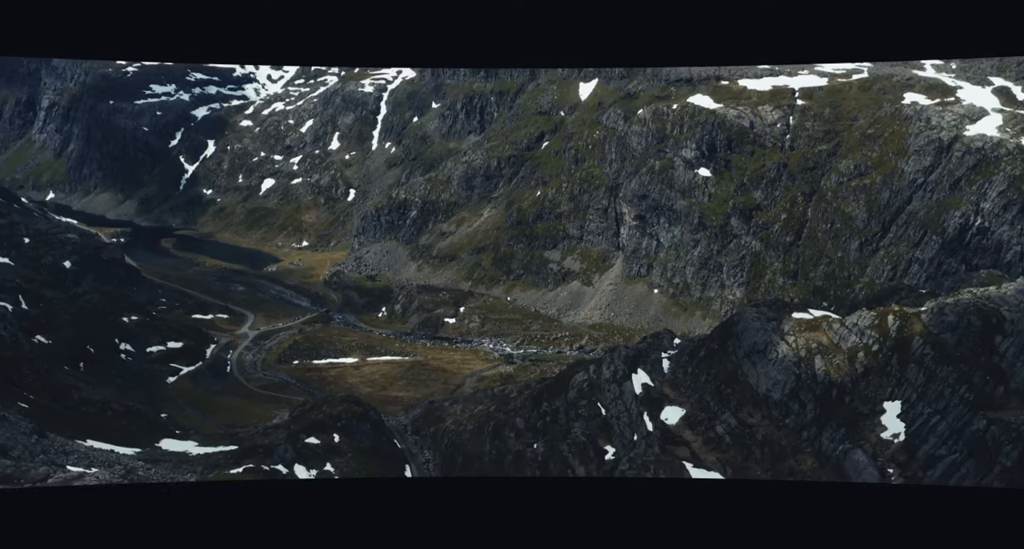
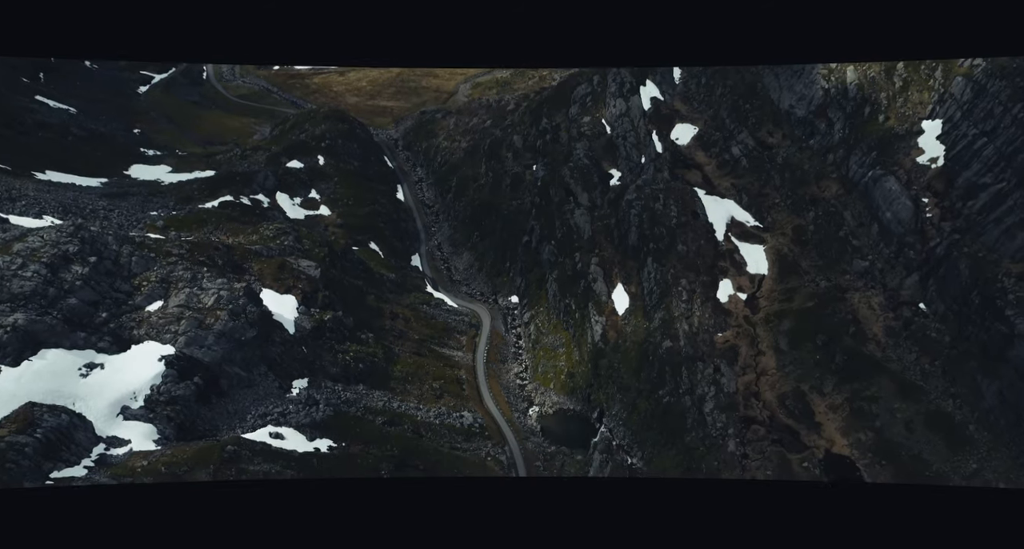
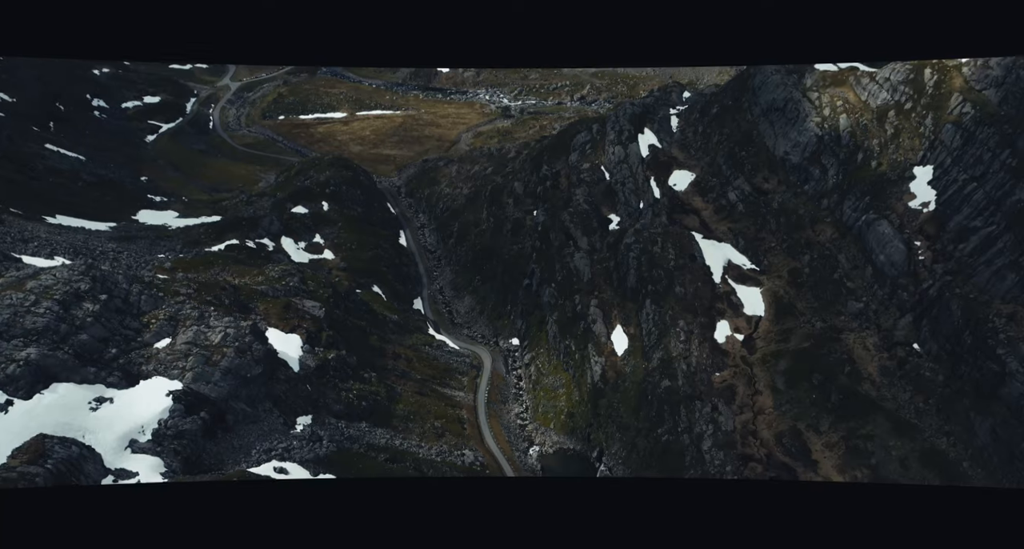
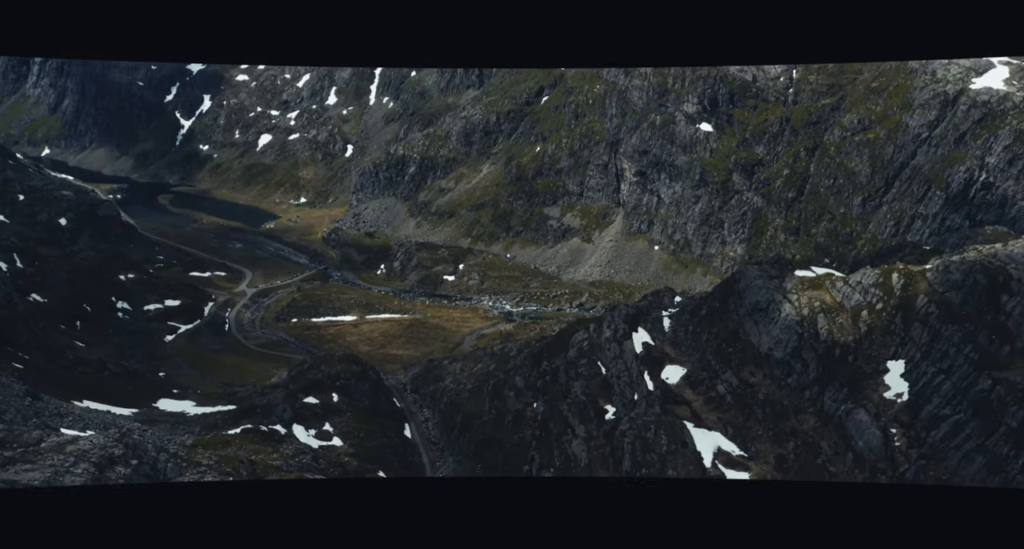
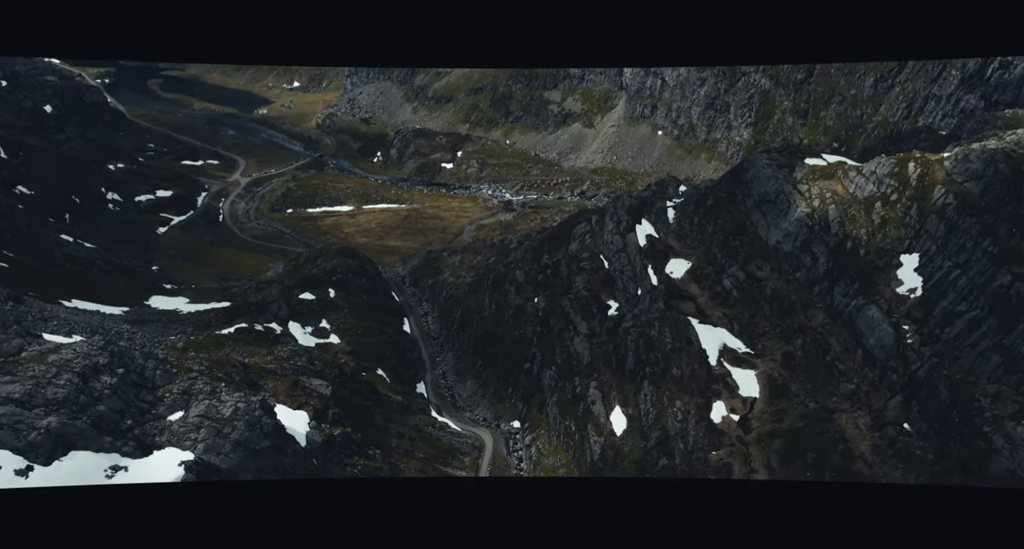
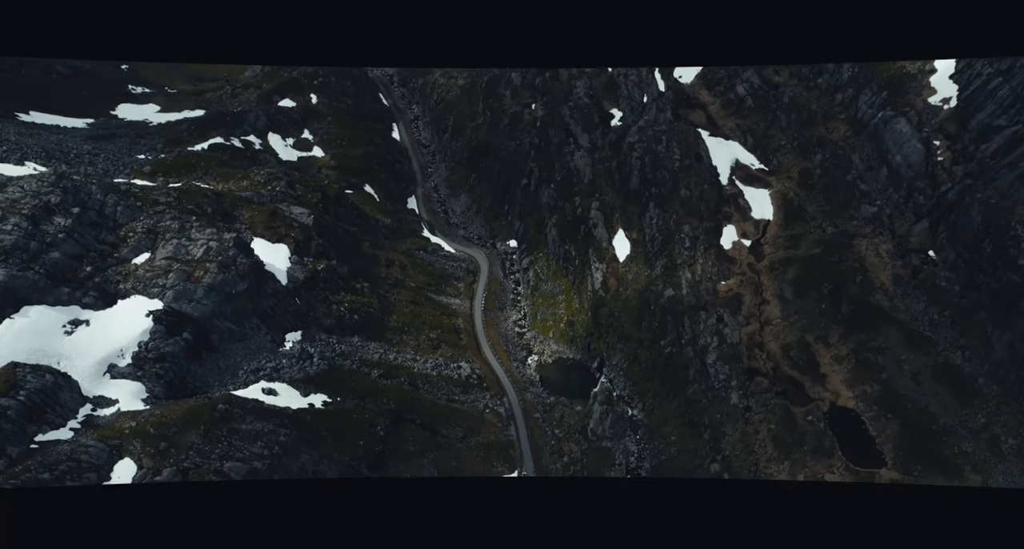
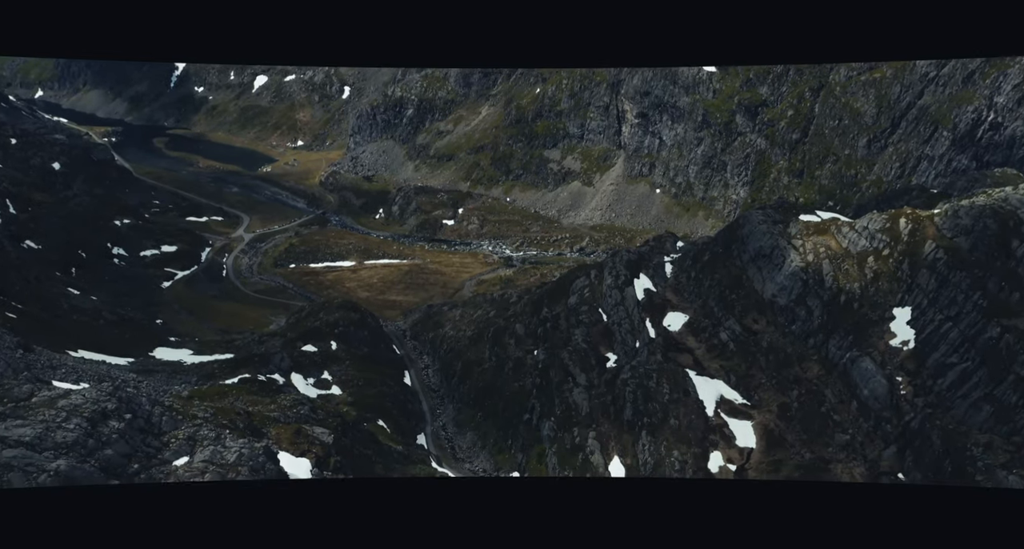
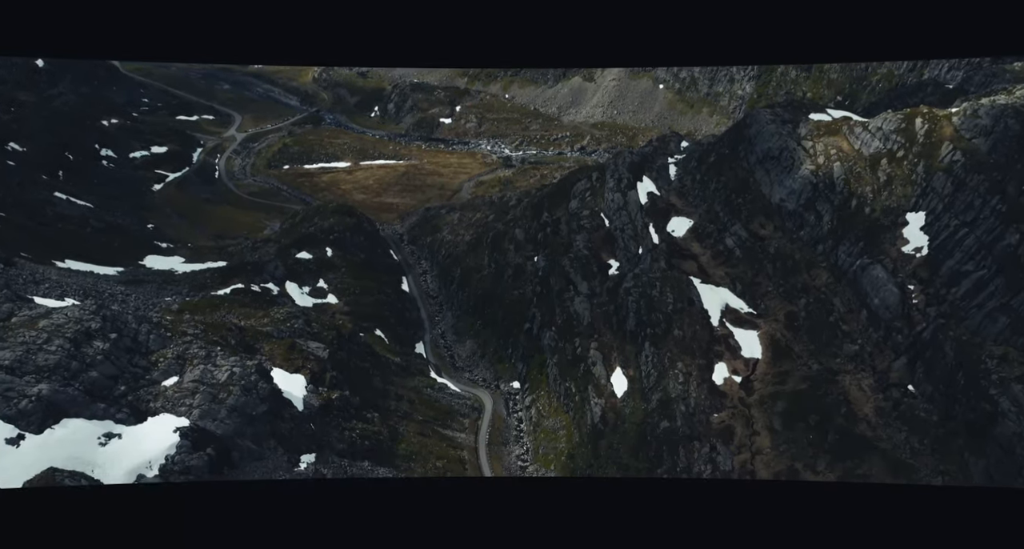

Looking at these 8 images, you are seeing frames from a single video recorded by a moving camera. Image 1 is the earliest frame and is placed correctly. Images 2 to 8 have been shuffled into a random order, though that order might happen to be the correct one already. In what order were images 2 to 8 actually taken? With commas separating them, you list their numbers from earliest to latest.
4, 7, 5, 8, 3, 2, 6
